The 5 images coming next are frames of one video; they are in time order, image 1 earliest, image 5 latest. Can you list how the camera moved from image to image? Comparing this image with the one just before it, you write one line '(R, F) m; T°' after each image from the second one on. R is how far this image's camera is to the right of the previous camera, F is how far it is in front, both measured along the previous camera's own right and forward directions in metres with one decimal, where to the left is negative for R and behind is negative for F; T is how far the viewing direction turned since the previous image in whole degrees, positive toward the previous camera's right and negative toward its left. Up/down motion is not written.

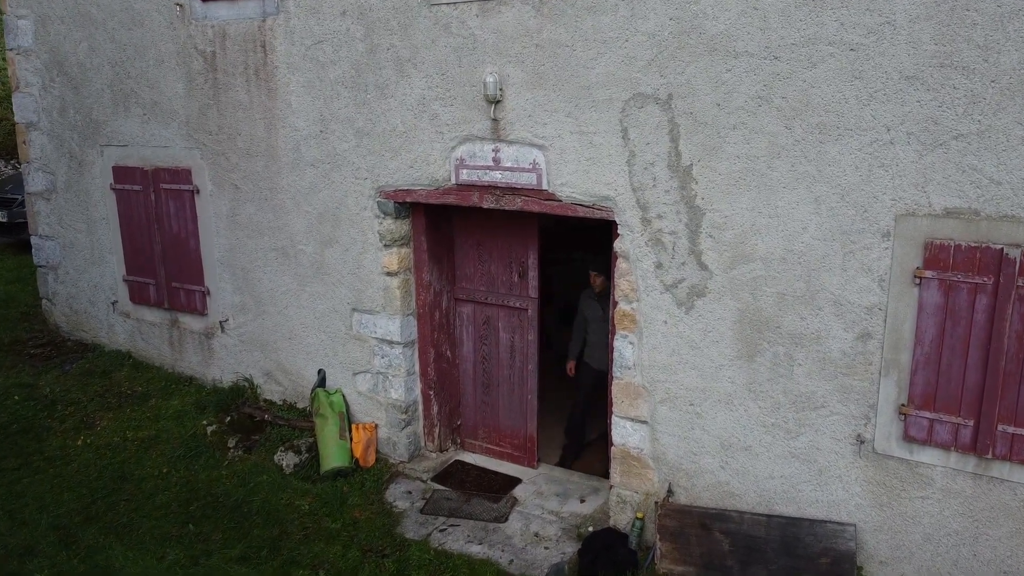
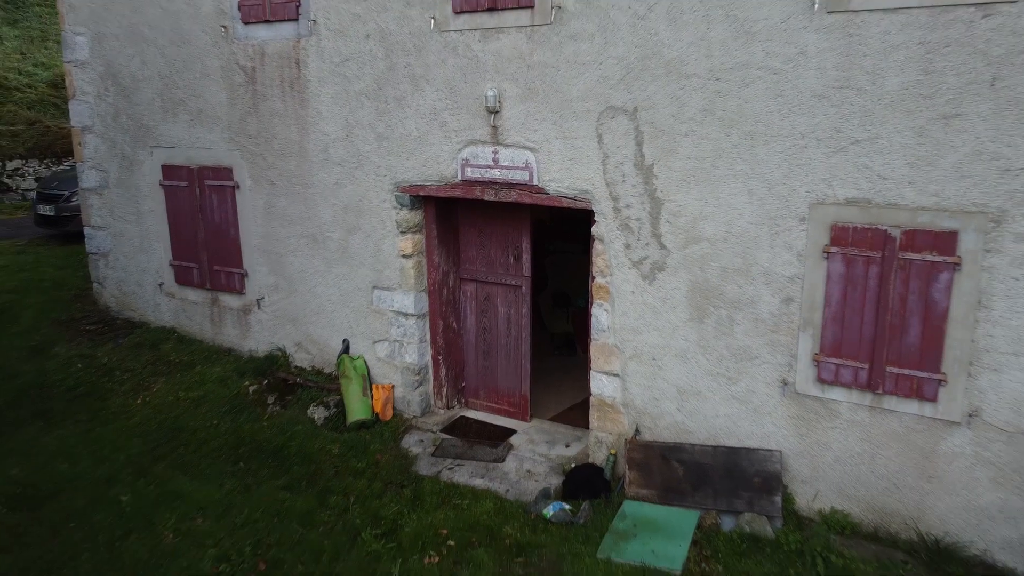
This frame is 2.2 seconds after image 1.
(0.0, -0.9) m; 0°
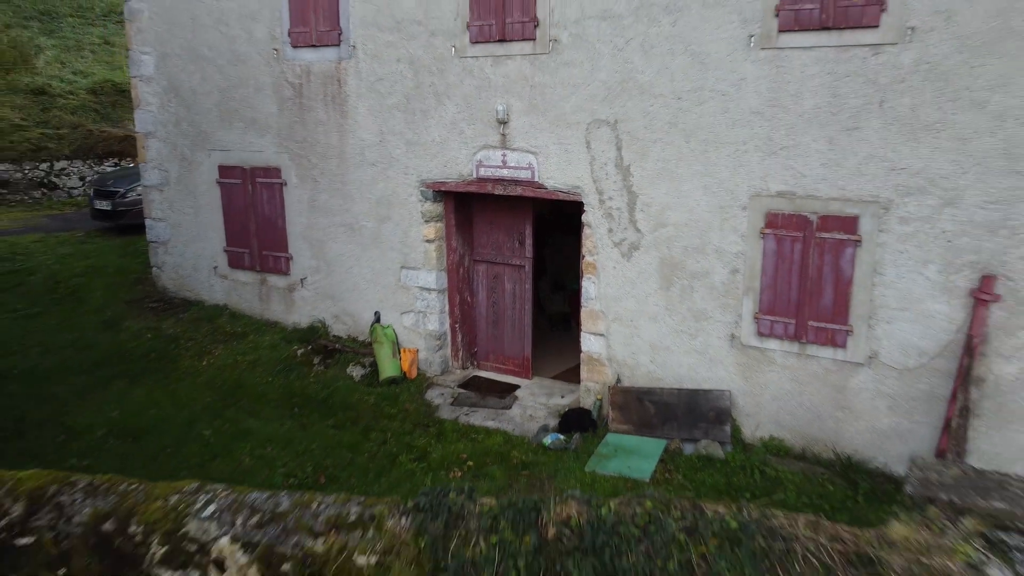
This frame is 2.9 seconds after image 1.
(-0.1, -1.2) m; 0°
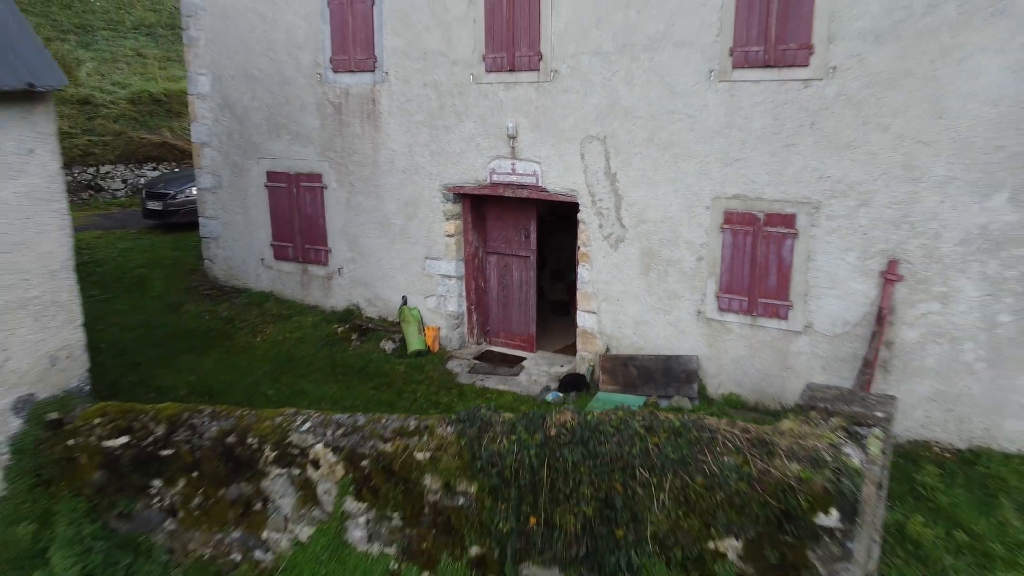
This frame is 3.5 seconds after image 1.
(-0.1, -1.3) m; 0°
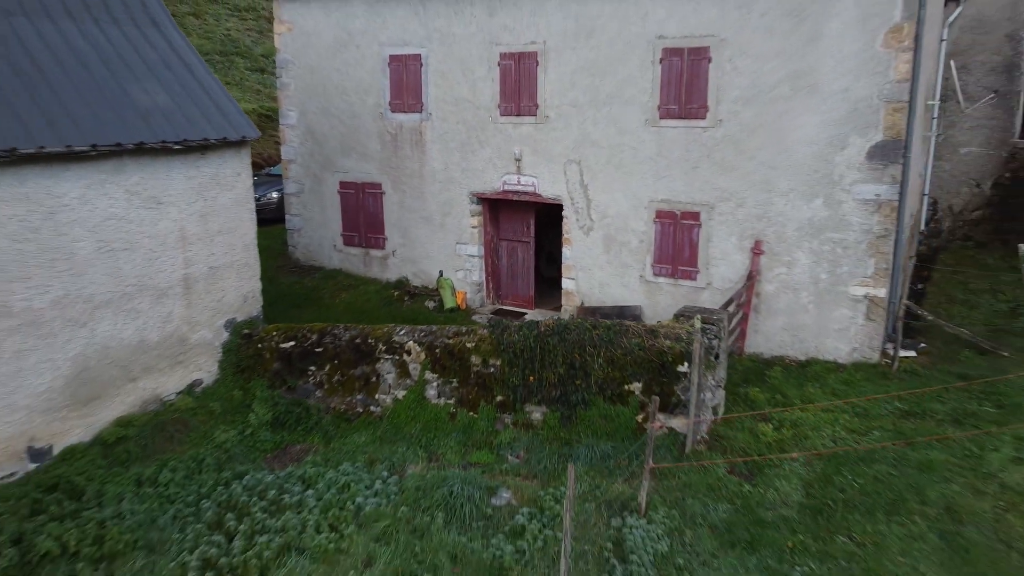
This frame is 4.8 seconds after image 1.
(-0.1, -3.4) m; 0°
